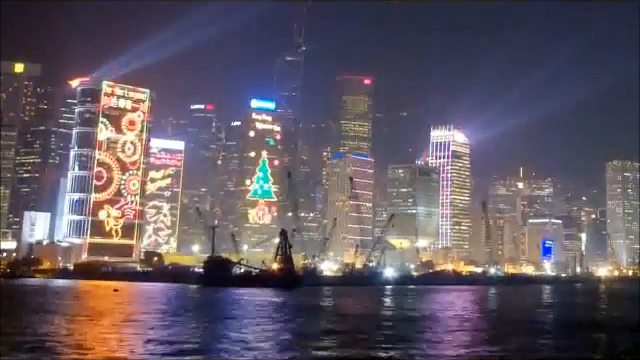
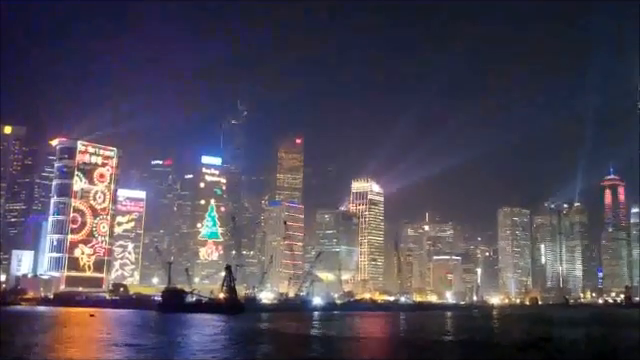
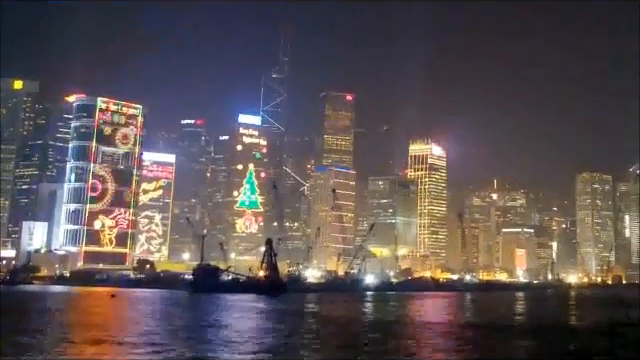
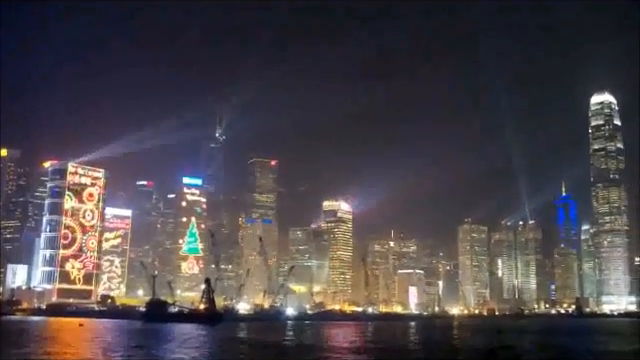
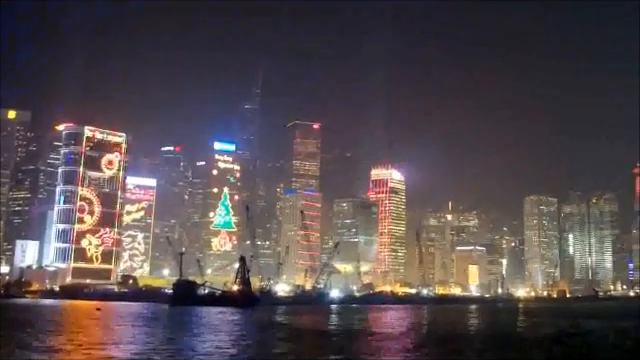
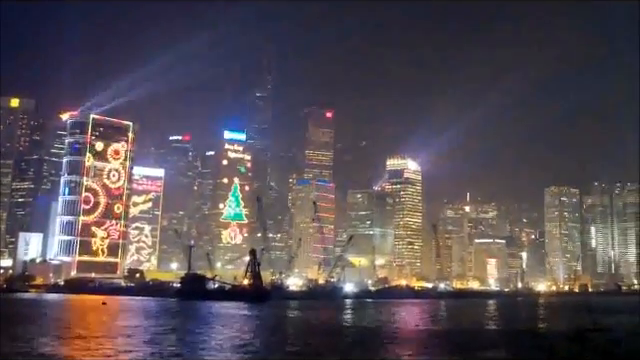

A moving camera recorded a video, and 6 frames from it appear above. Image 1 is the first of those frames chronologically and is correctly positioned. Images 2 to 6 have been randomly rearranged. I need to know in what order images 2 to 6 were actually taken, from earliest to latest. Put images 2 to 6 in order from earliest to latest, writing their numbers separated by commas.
3, 6, 5, 2, 4
